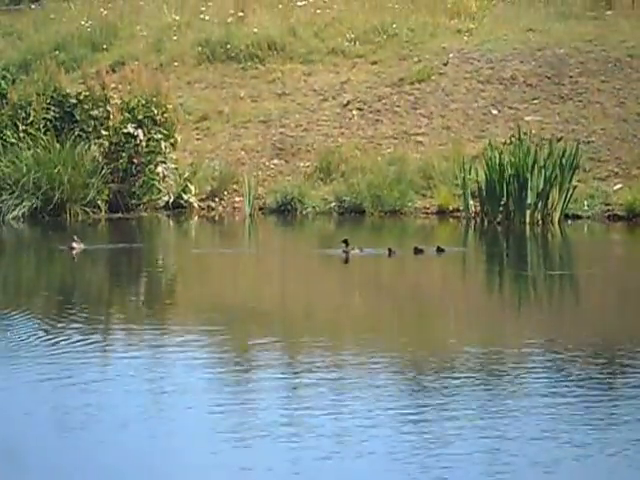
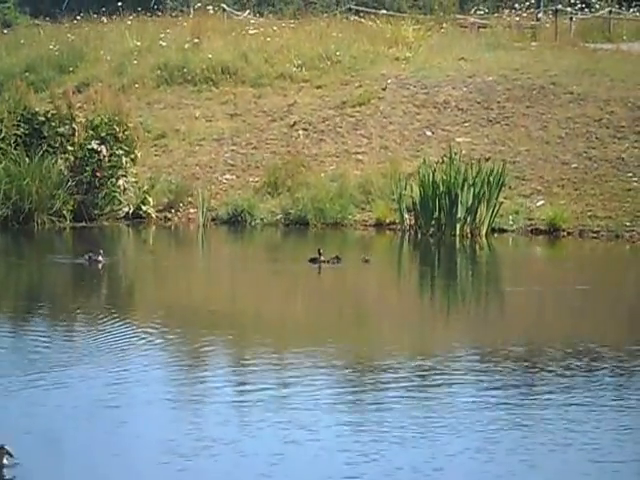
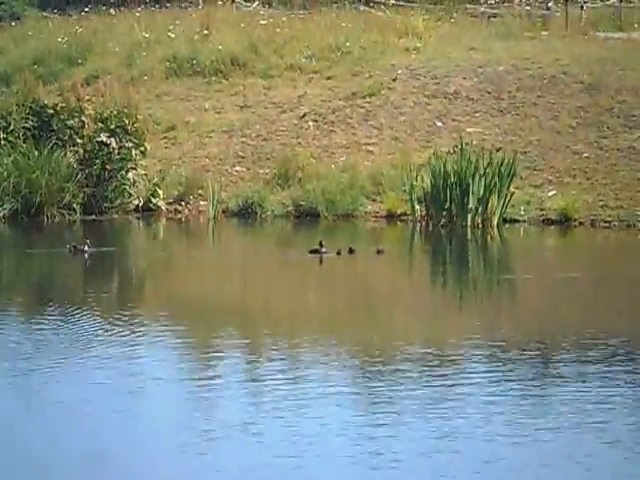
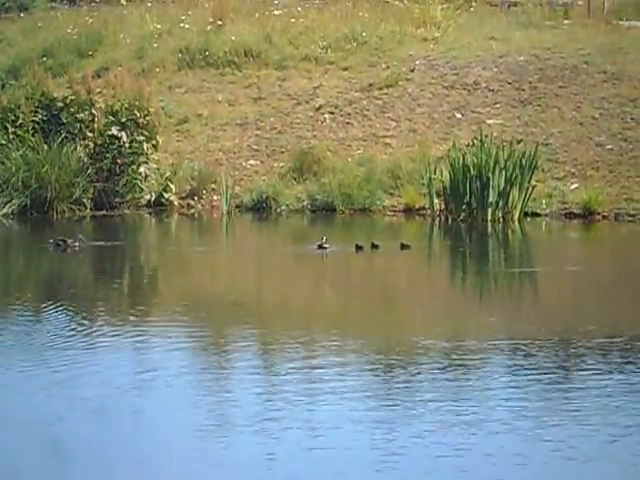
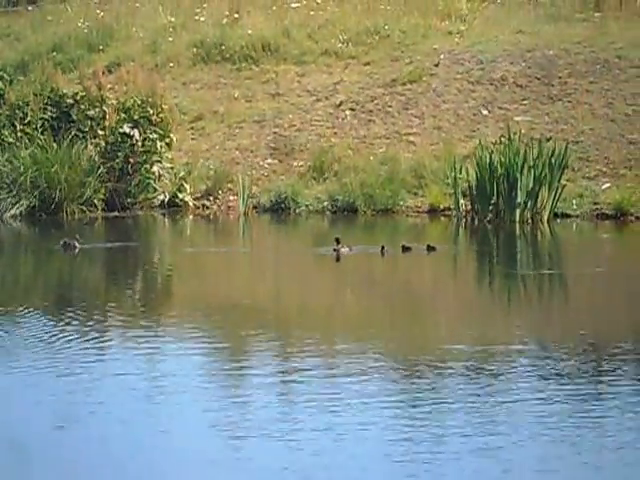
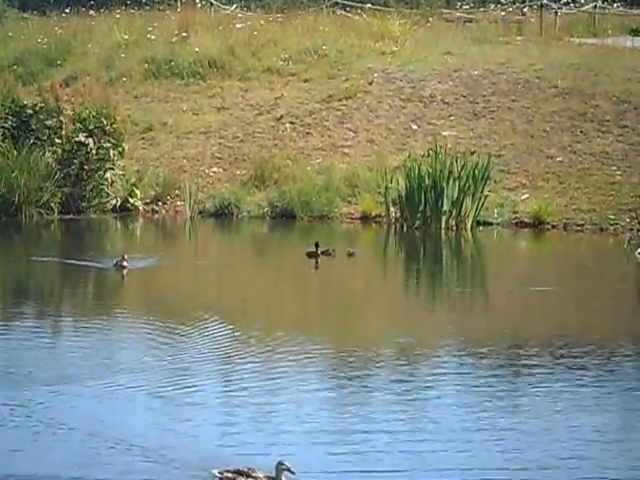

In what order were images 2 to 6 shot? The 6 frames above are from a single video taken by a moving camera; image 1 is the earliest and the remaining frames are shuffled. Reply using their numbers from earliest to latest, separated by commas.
5, 4, 3, 2, 6
